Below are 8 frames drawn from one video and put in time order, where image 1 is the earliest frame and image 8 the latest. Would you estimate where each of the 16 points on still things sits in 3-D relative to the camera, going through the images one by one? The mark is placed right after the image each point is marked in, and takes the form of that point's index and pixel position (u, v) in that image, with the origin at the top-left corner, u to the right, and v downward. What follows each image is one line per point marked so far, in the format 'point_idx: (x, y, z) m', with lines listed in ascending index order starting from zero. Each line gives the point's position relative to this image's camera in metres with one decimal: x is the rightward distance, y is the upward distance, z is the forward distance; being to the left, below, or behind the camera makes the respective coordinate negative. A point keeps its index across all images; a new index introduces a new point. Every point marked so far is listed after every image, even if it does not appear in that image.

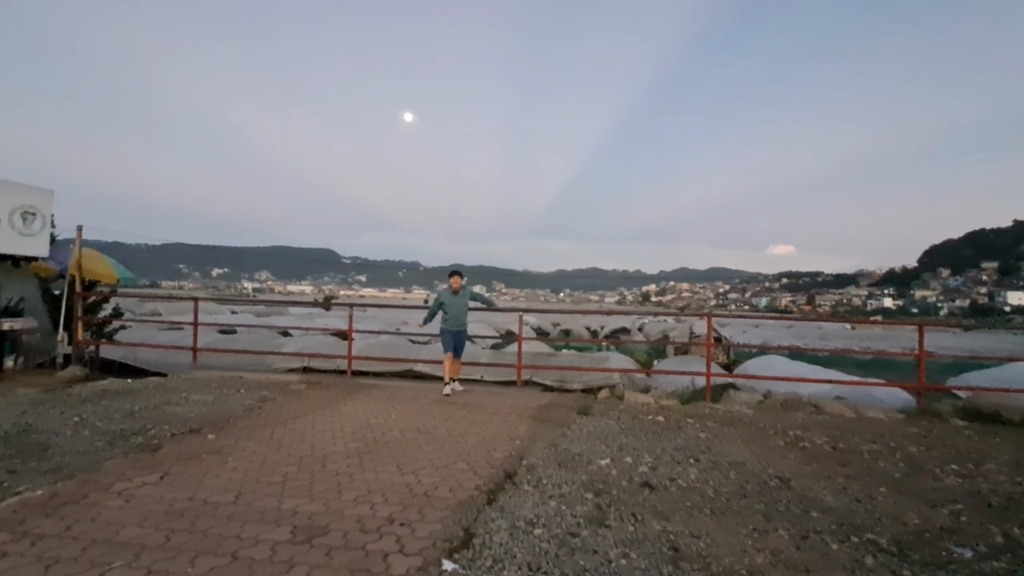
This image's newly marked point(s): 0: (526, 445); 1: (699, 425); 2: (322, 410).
0: (+0.1, -1.6, +5.0) m
1: (+2.6, -1.9, +6.5) m
2: (-2.4, -1.5, +6.1) m
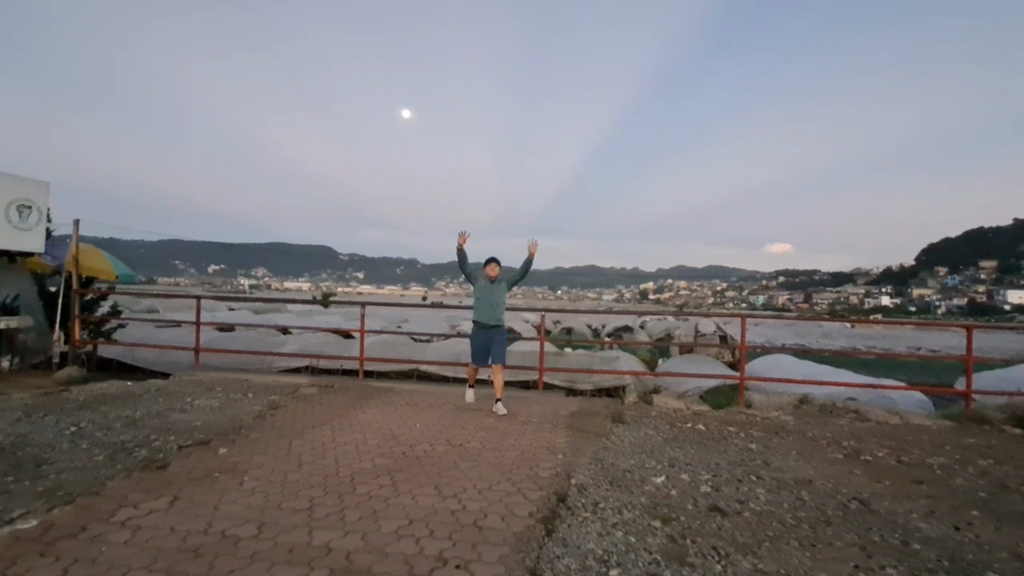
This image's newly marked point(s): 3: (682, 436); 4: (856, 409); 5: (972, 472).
0: (+0.5, -1.6, +4.5) m
1: (+3.0, -1.9, +6.1) m
2: (-2.0, -1.5, +5.6) m
3: (+2.1, -1.8, +5.8) m
4: (+5.9, -2.1, +8.3) m
5: (+4.6, -1.9, +4.9) m
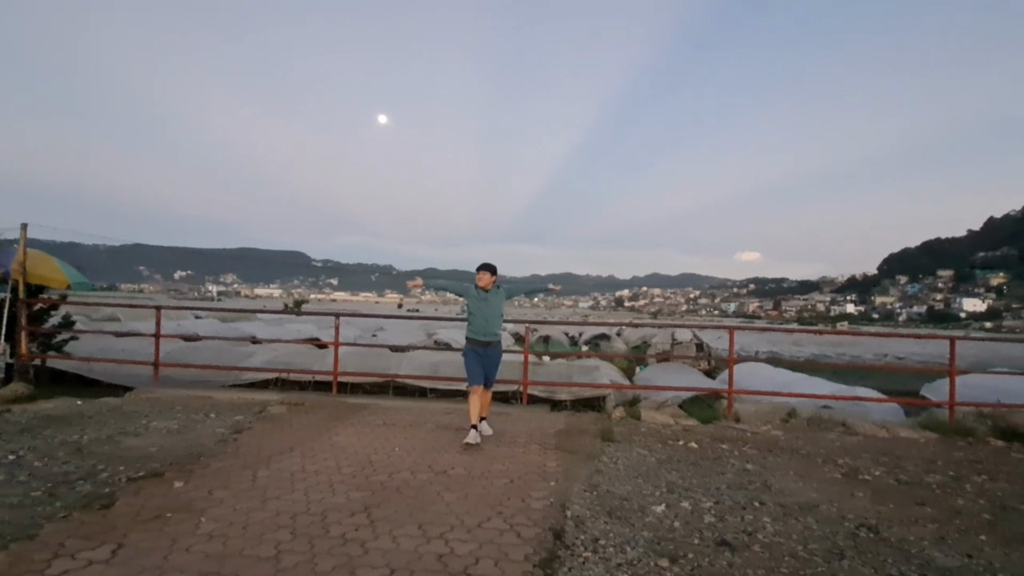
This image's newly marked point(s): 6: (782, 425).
0: (+0.4, -1.8, +4.2) m
1: (+2.8, -2.0, +5.9) m
2: (-2.1, -1.7, +5.1) m
3: (+1.9, -1.9, +5.6) m
4: (+5.7, -2.3, +8.3) m
5: (+4.5, -2.0, +4.7) m
6: (+4.3, -2.2, +7.8) m
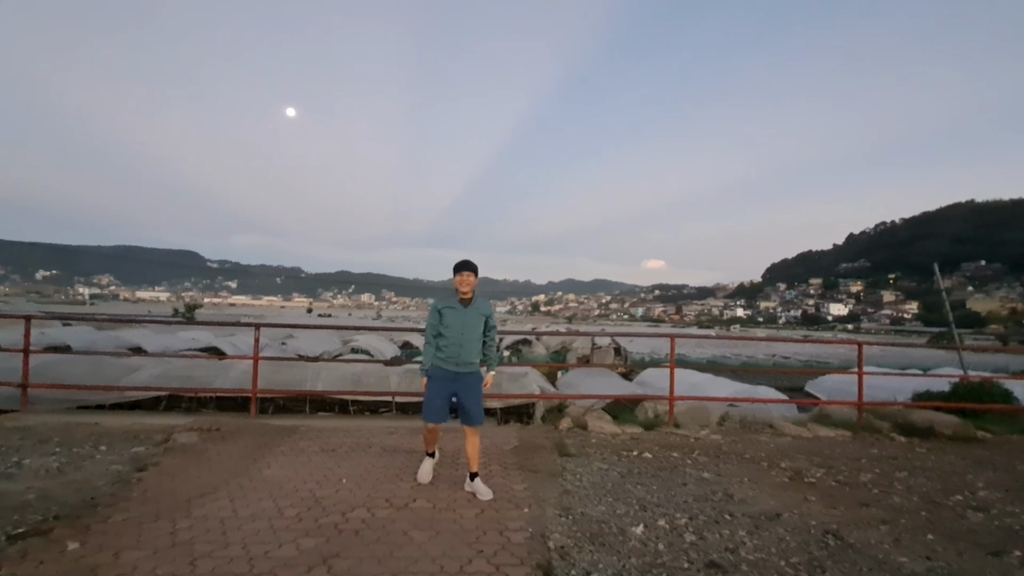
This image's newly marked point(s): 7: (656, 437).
0: (+0.2, -1.9, +3.9) m
1: (+2.2, -2.1, +6.0) m
2: (-2.5, -1.8, +4.4) m
3: (+1.4, -2.1, +5.5) m
4: (+4.7, -2.5, +8.8) m
5: (+4.1, -2.1, +5.1) m
6: (+3.4, -2.3, +8.1) m
7: (+2.2, -2.3, +7.3) m
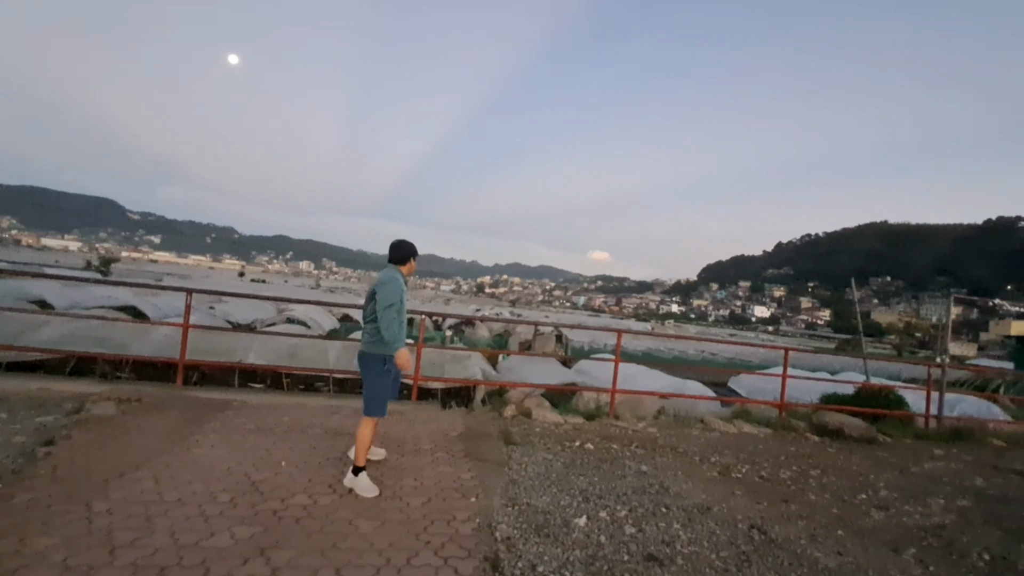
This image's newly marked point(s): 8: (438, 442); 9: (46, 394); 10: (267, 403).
0: (-0.2, -1.8, +3.9) m
1: (+1.5, -2.1, +6.2) m
2: (-3.0, -1.4, +4.1) m
3: (+0.8, -2.0, +5.7) m
4: (+3.6, -2.5, +9.3) m
5: (+3.5, -2.3, +5.6) m
6: (+2.5, -2.3, +8.4) m
7: (+1.3, -2.2, +7.6) m
8: (-0.8, -1.7, +5.5) m
9: (-5.9, -1.3, +6.1) m
10: (-3.3, -1.5, +6.4) m
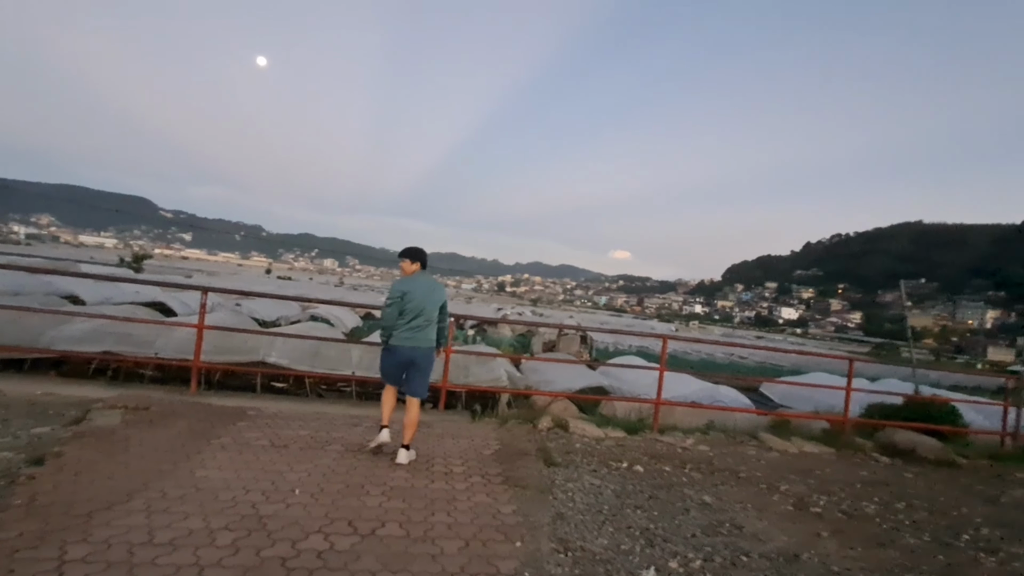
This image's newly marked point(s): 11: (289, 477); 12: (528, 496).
0: (+0.1, -1.8, +3.3) m
1: (+2.0, -2.2, +5.5) m
2: (-2.6, -1.4, +3.6) m
3: (+1.2, -2.0, +5.0) m
4: (+4.2, -2.5, +8.5) m
5: (+3.9, -2.4, +4.8) m
6: (+3.0, -2.4, +7.7) m
7: (+1.8, -2.2, +6.8) m
8: (-0.4, -1.8, +4.8) m
9: (-5.4, -1.3, +5.6) m
10: (-2.8, -1.5, +5.9) m
11: (-1.8, -1.5, +3.9) m
12: (+0.1, -1.8, +4.2) m
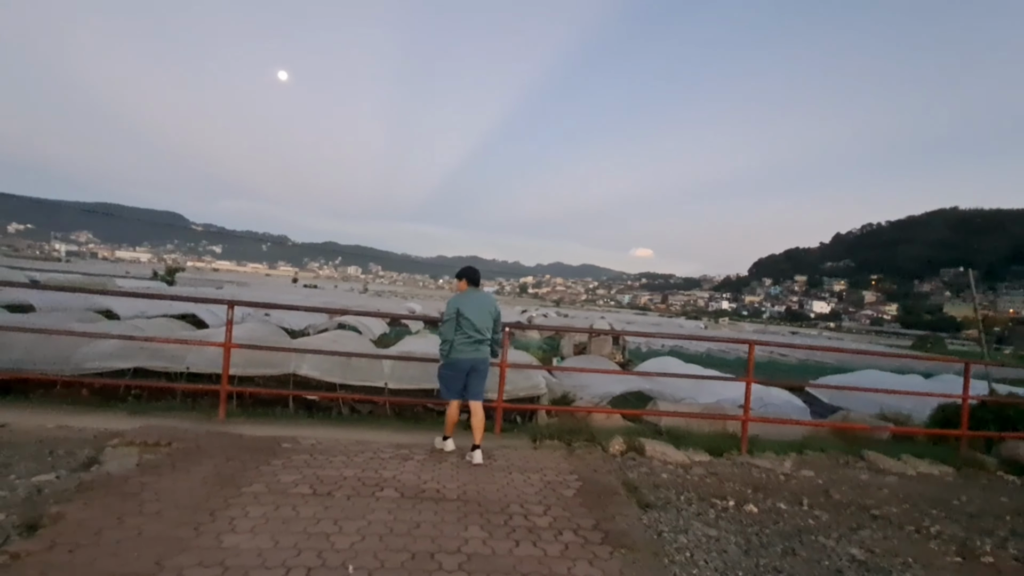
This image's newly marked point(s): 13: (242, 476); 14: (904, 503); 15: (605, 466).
0: (+0.8, -1.8, +2.4) m
1: (+2.8, -2.1, +4.5) m
2: (-1.9, -1.6, +2.8) m
3: (+2.0, -2.0, +4.0) m
4: (+5.1, -2.5, +7.4) m
5: (+4.7, -2.3, +3.7) m
6: (+3.9, -2.3, +6.6) m
7: (+2.7, -2.2, +5.8) m
8: (+0.3, -1.8, +3.9) m
9: (-4.6, -1.5, +5.0) m
10: (-2.0, -1.7, +5.1) m
11: (-1.1, -1.6, +3.1) m
12: (+0.8, -1.8, +3.2) m
13: (-2.3, -1.6, +4.0) m
14: (+4.2, -2.3, +5.2) m
15: (+1.0, -1.9, +5.2) m
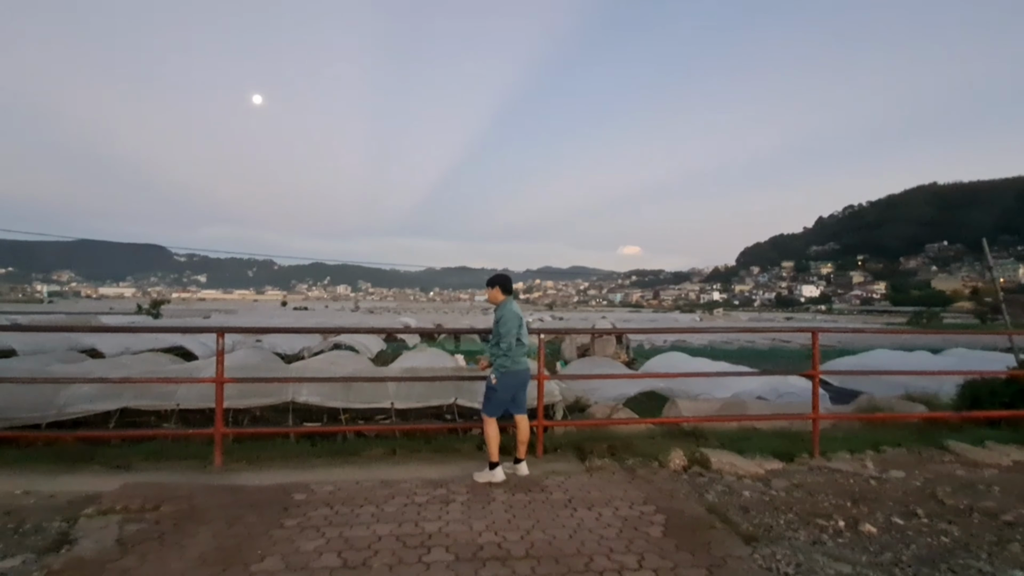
0: (+1.4, -1.7, +1.6) m
1: (+3.3, -1.9, +3.7) m
2: (-1.3, -1.7, +1.9) m
3: (+2.5, -1.9, +3.2) m
4: (+5.6, -2.1, +6.7) m
5: (+5.3, -1.9, +3.0) m
6: (+4.4, -2.0, +5.9) m
7: (+3.2, -2.0, +5.1) m
8: (+0.9, -1.7, +3.1) m
9: (-4.1, -1.8, +4.1) m
10: (-1.5, -1.8, +4.3) m
11: (-0.6, -1.7, +2.3) m
12: (+1.4, -1.7, +2.5) m
13: (-1.7, -1.7, +3.2) m
14: (+4.8, -2.0, +4.5) m
15: (+1.5, -1.9, +4.5) m
